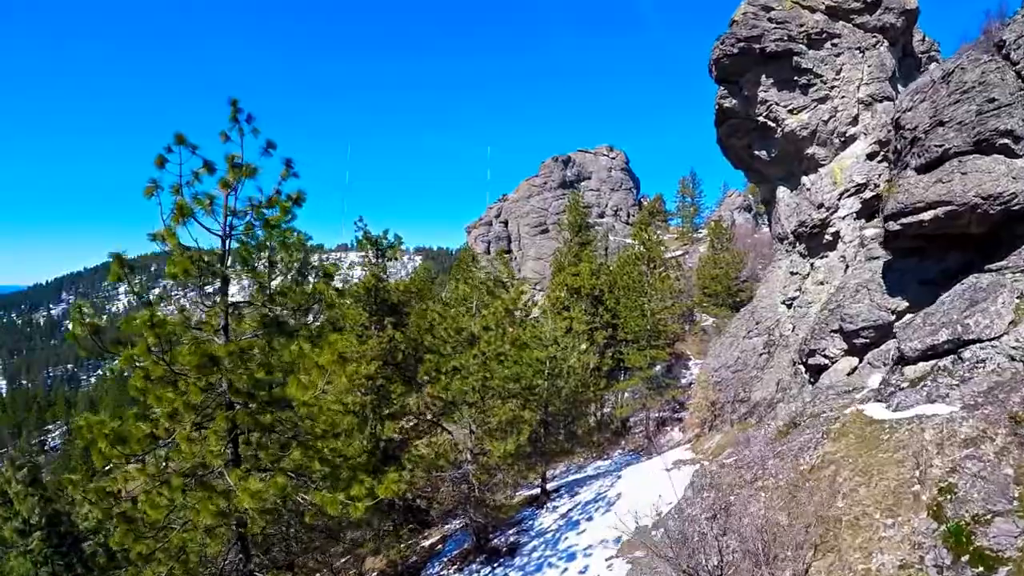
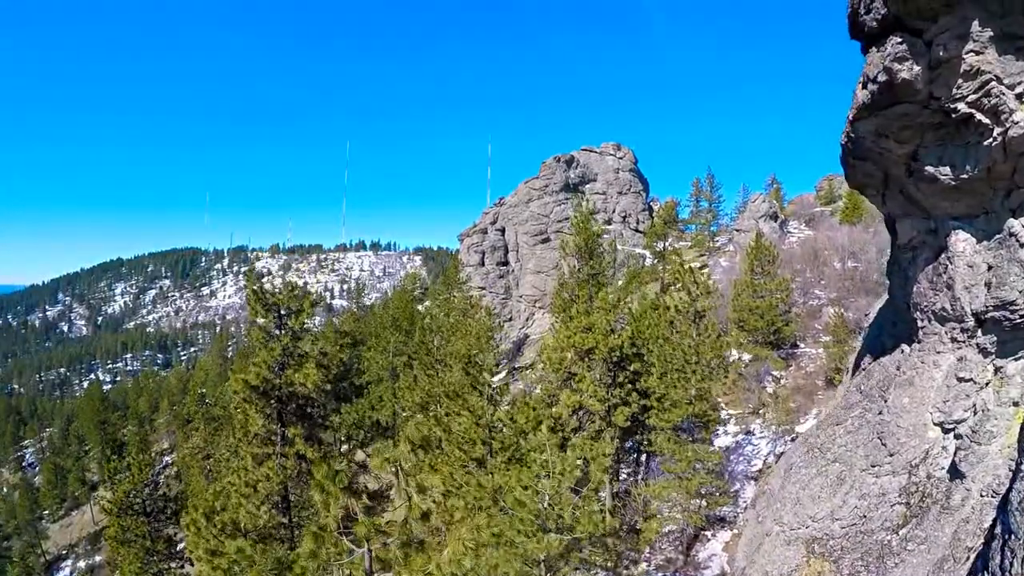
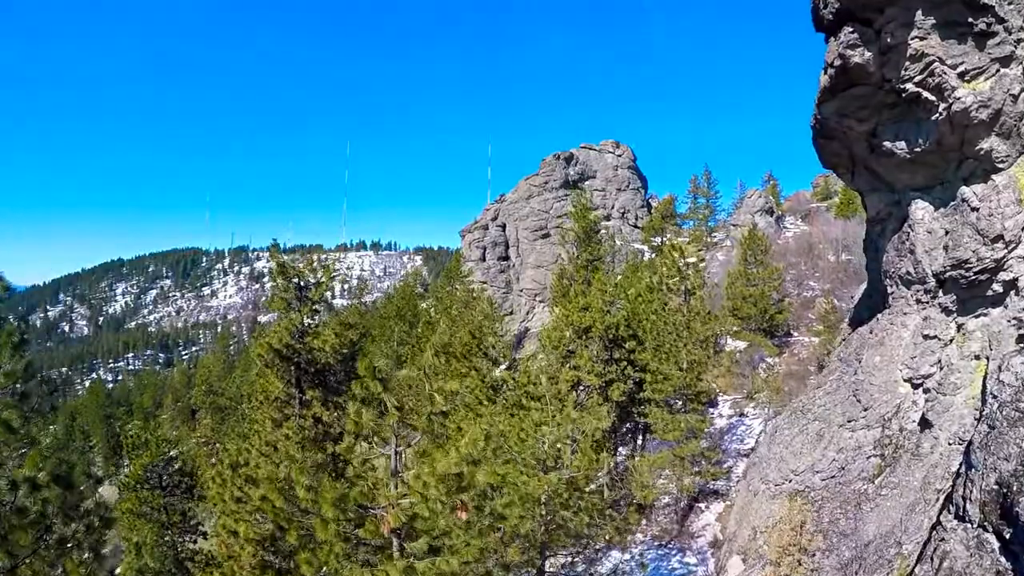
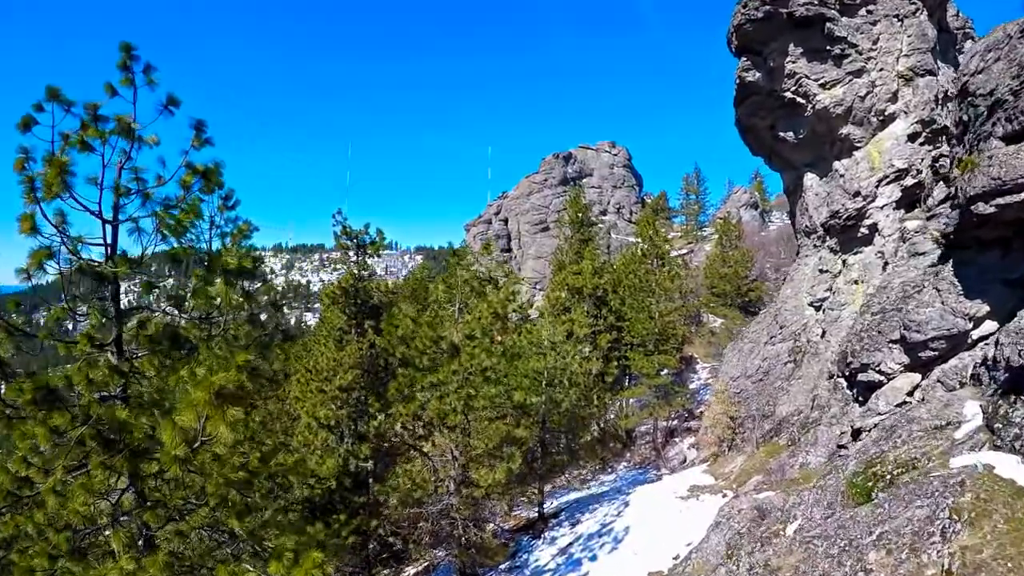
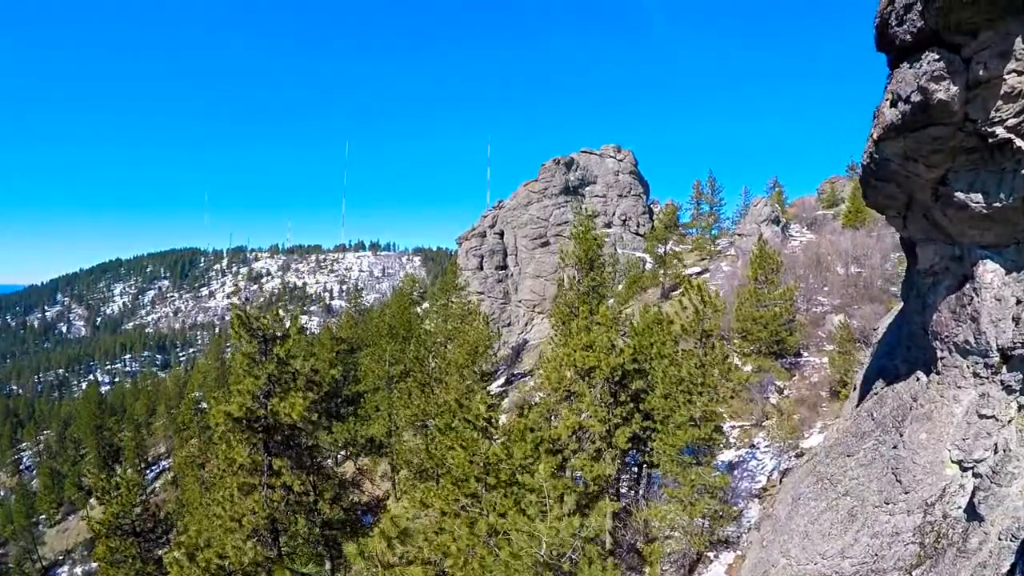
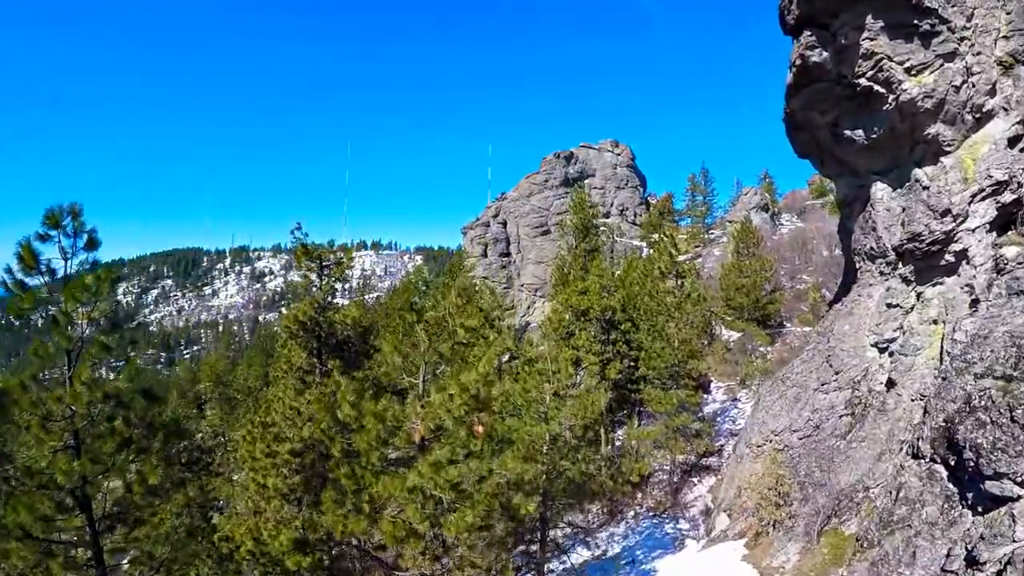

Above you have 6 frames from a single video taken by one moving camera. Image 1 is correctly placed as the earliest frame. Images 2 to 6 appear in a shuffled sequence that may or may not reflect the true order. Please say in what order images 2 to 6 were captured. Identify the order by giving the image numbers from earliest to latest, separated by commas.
4, 6, 3, 2, 5
